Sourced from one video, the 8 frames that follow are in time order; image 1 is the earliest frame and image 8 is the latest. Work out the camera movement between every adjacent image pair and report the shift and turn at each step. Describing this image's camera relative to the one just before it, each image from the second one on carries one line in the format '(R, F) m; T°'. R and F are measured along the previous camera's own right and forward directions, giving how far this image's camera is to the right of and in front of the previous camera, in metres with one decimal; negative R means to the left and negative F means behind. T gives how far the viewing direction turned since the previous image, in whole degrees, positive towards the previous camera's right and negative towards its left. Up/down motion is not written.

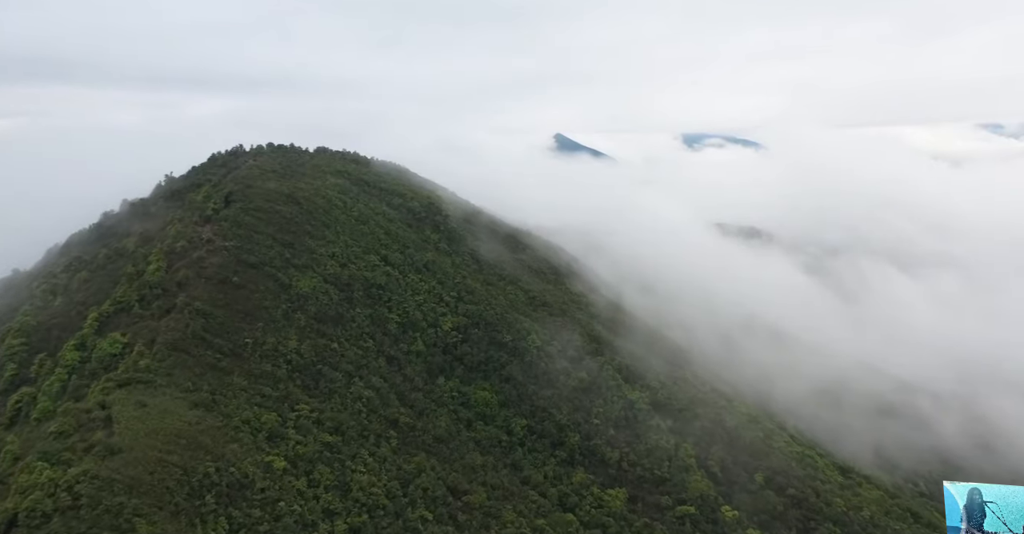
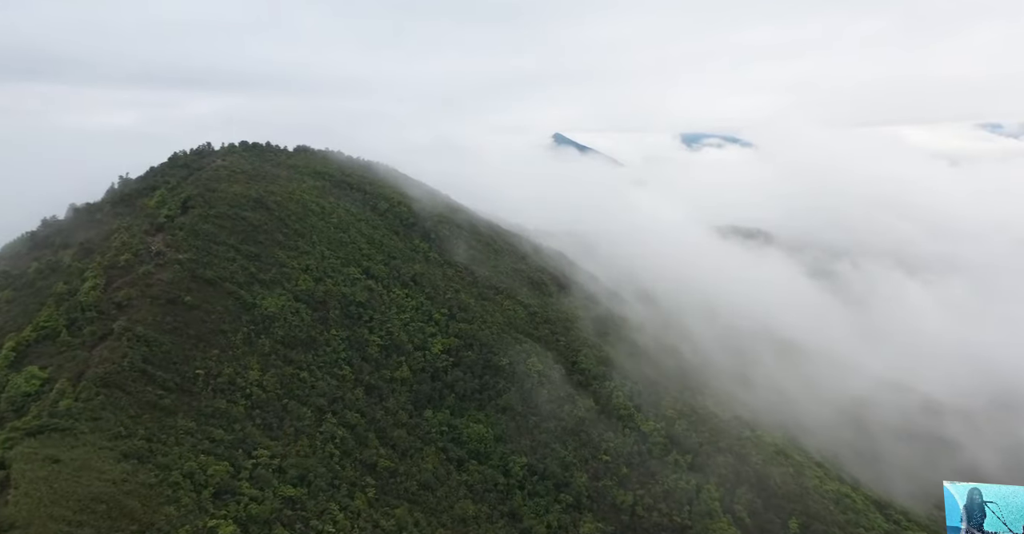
(+0.1, +6.5) m; 0°
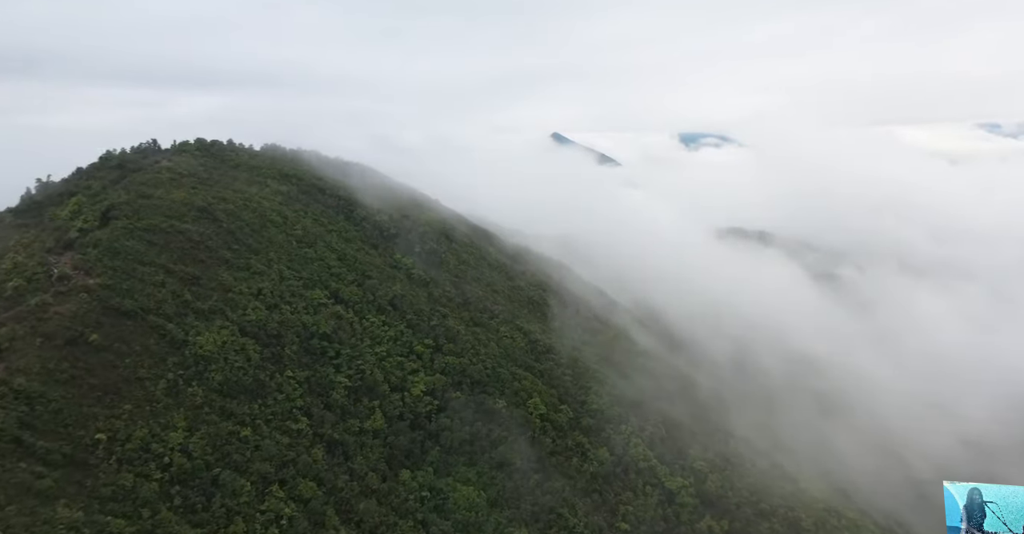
(+0.2, +8.6) m; 0°
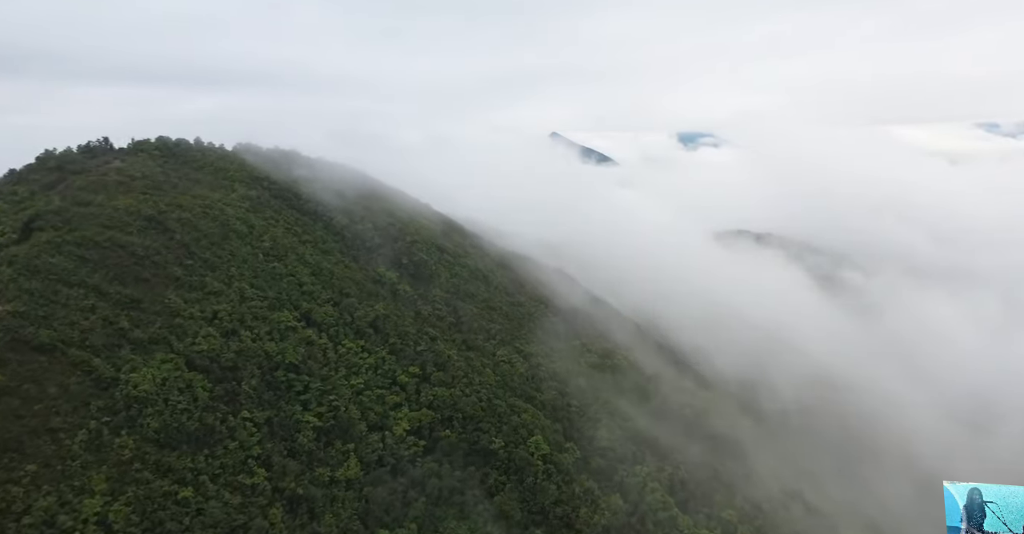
(+0.1, +5.8) m; 0°
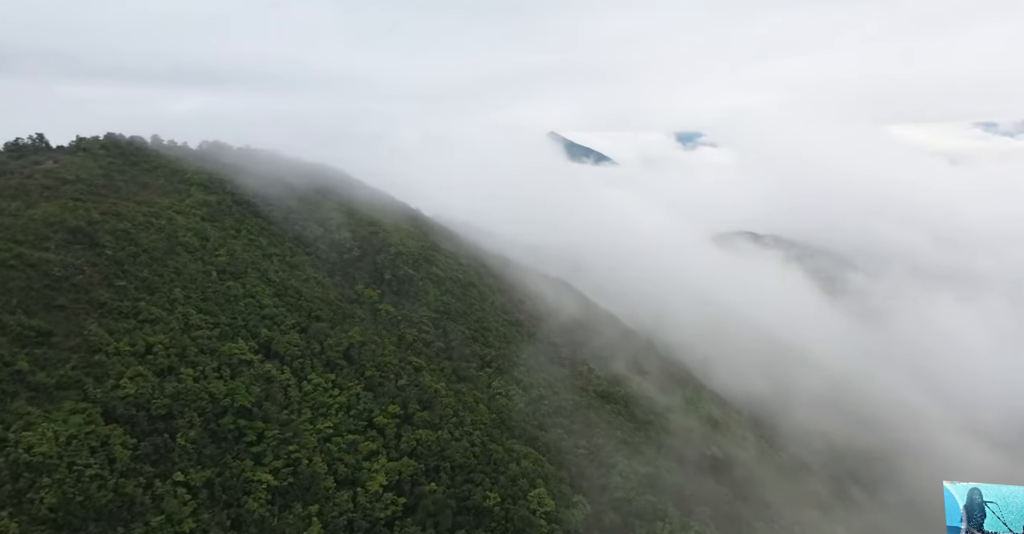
(+0.1, +5.9) m; 0°
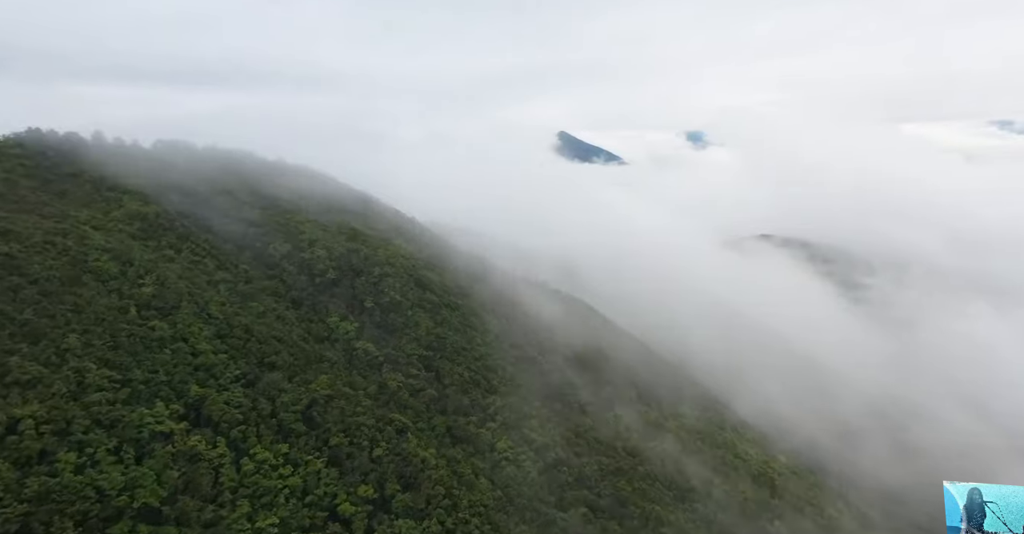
(0.0, +8.0) m; -1°
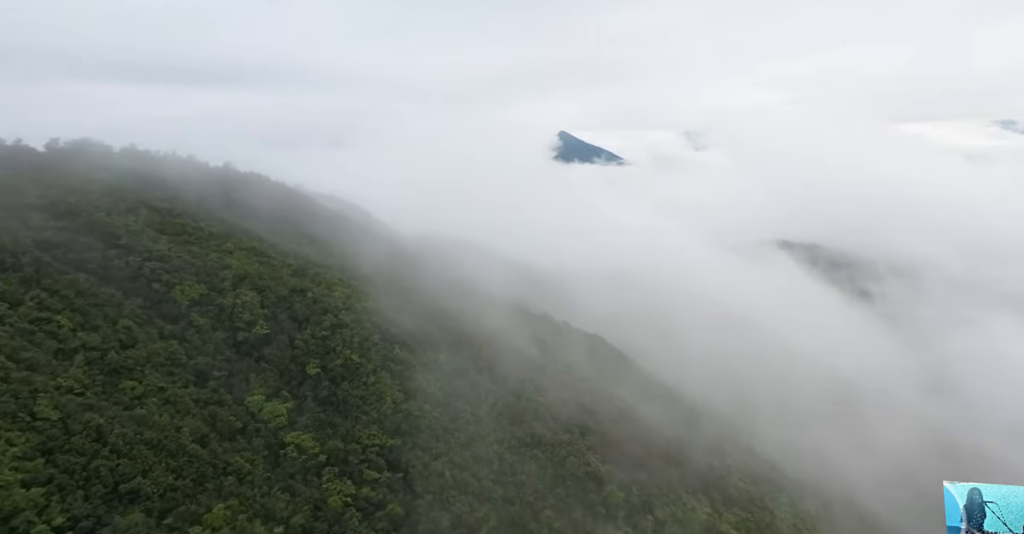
(0.0, +10.0) m; 0°
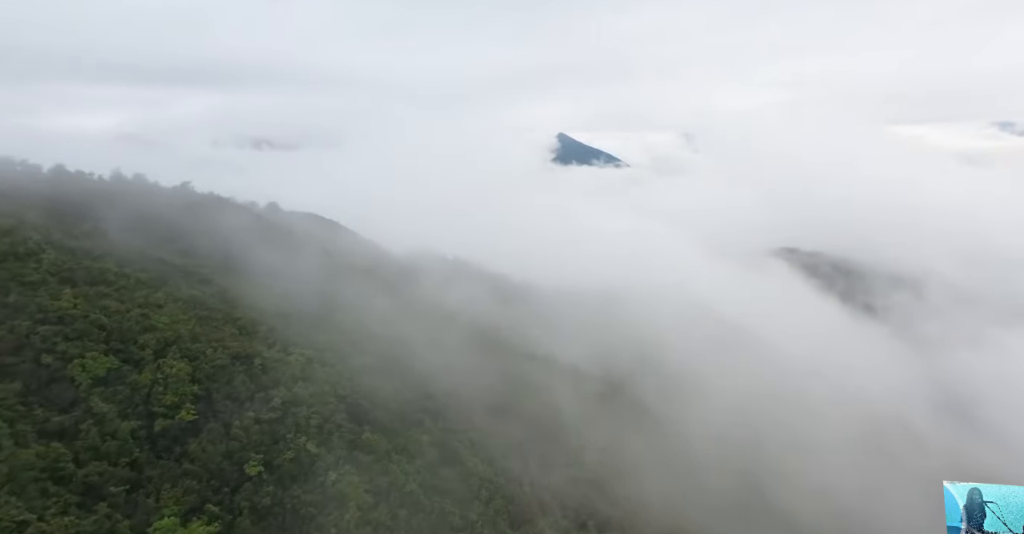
(0.0, +5.7) m; 0°
